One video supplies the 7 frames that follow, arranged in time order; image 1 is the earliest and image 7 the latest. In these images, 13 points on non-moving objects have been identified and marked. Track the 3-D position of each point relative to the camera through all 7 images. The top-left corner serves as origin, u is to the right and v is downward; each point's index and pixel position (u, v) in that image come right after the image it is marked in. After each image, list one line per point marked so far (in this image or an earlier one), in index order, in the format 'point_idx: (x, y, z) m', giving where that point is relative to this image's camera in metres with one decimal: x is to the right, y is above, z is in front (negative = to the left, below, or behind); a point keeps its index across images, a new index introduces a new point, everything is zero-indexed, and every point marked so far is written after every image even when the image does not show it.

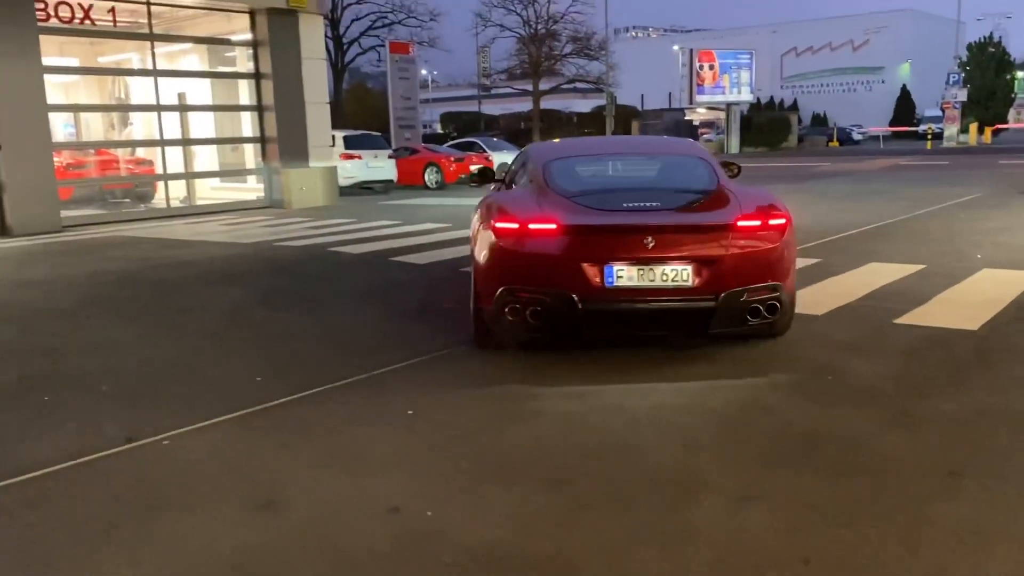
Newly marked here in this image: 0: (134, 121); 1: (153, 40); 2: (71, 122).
0: (-5.4, +2.4, +17.8) m
1: (-5.2, +3.6, +17.8) m
2: (-6.1, +2.3, +17.0) m
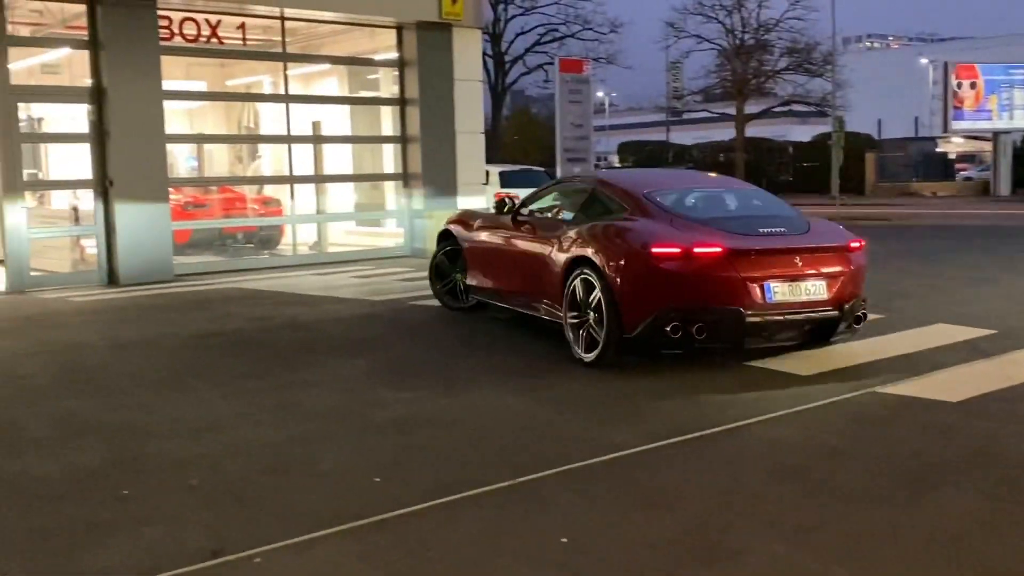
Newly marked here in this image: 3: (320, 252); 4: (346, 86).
0: (-3.1, +1.7, +15.4) m
1: (-2.8, +2.9, +15.4) m
2: (-3.8, +1.6, +14.7) m
3: (-2.4, +0.4, +16.1) m
4: (-2.1, +2.7, +15.9) m
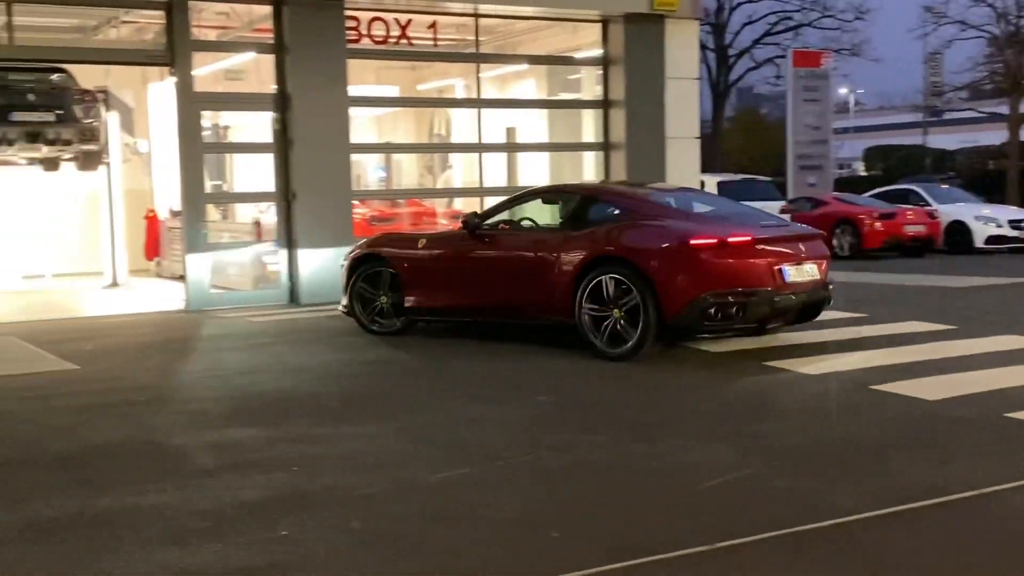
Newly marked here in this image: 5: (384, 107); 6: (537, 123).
0: (-0.6, +1.4, +14.2) m
1: (-0.3, +2.6, +14.1) m
2: (-1.5, +1.4, +13.6) m
3: (+0.2, +0.1, +14.7) m
4: (+0.4, +2.4, +14.6) m
5: (-1.4, +2.0, +13.6) m
6: (+0.4, +1.9, +14.5) m
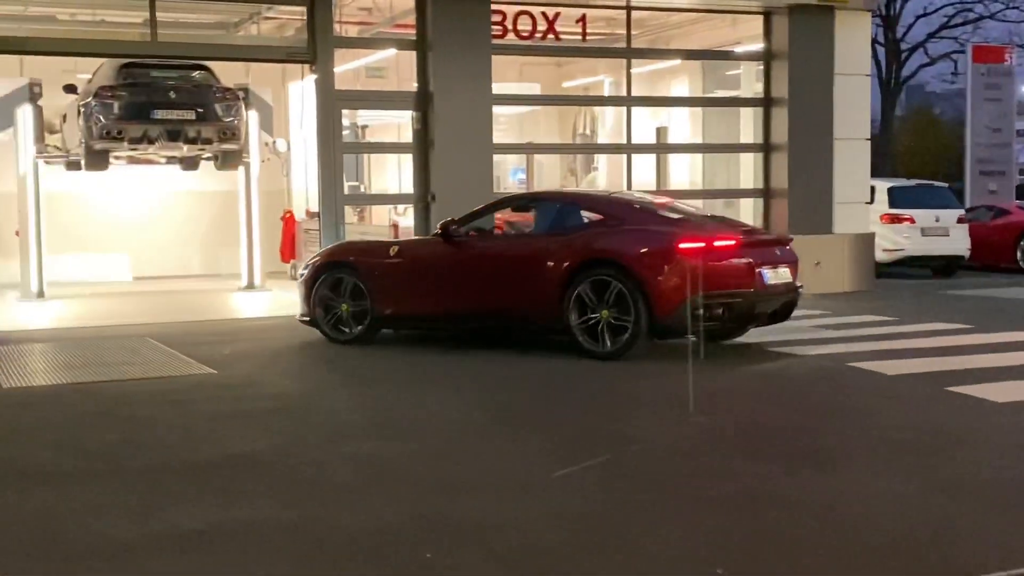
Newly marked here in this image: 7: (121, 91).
0: (+1.0, +1.3, +13.5) m
1: (+1.4, +2.5, +13.4) m
2: (+0.1, +1.3, +13.0) m
3: (+1.8, 0.0, +13.9) m
4: (+2.1, +2.3, +13.8) m
5: (+0.2, +1.9, +13.0) m
6: (+2.0, +1.8, +13.8) m
7: (-3.8, +1.9, +12.1) m
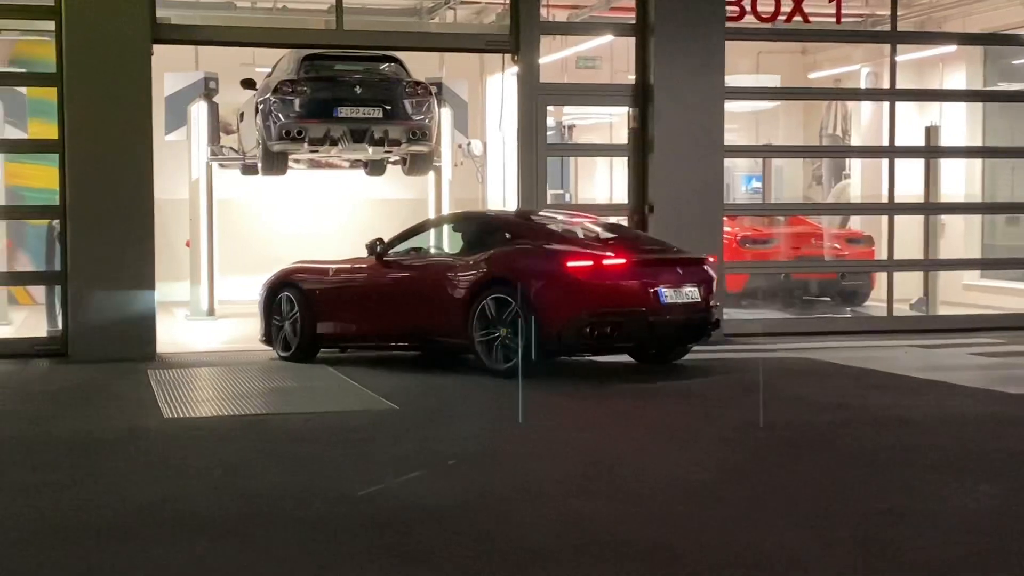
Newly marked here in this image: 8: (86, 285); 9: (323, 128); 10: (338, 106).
0: (+3.2, +1.1, +11.5) m
1: (+3.5, +2.2, +11.4) m
2: (+2.2, +1.1, +11.1) m
3: (+4.0, -0.3, +11.8) m
4: (+4.3, +2.0, +11.6) m
5: (+2.3, +1.7, +11.1) m
6: (+4.2, +1.5, +11.6) m
7: (-1.8, +1.8, +10.7) m
8: (-3.2, 0.0, +9.2) m
9: (-1.7, +1.4, +10.8) m
10: (-1.5, +1.6, +10.8) m
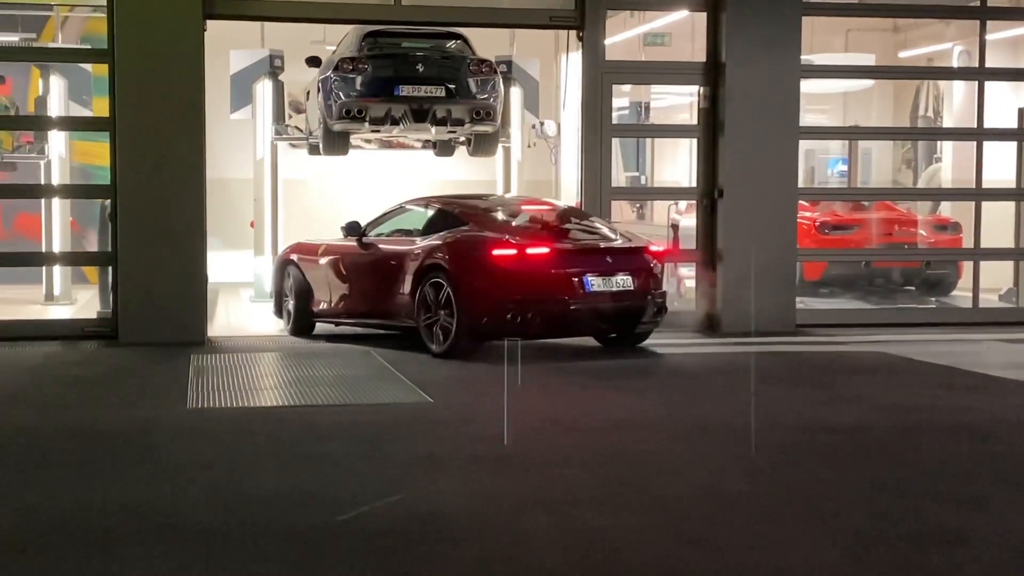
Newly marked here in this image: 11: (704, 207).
0: (+3.8, +1.1, +10.8) m
1: (+4.1, +2.3, +10.7) m
2: (+2.8, +1.2, +10.6) m
3: (+4.6, -0.2, +11.1) m
4: (+4.9, +2.0, +10.9) m
5: (+2.8, +1.8, +10.5) m
6: (+4.8, +1.6, +10.9) m
7: (-1.3, +1.9, +10.4) m
8: (-2.8, +0.2, +9.0) m
9: (-1.1, +1.6, +10.6) m
10: (-1.0, +1.7, +10.5) m
11: (+1.6, +0.7, +10.5) m
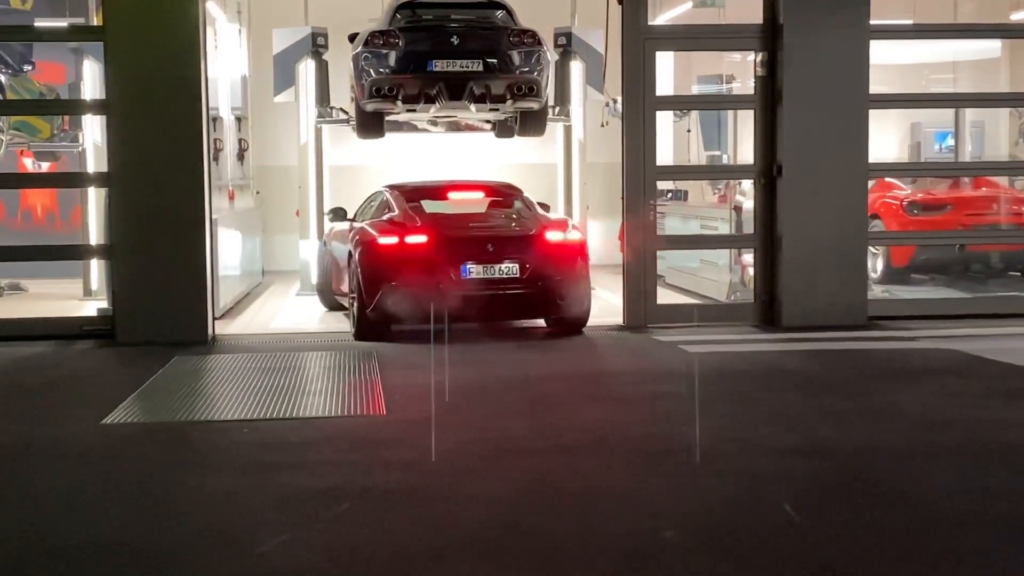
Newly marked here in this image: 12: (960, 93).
0: (+4.1, +1.3, +9.5) m
1: (+4.4, +2.4, +9.3) m
2: (+3.1, +1.3, +9.4) m
3: (+4.9, -0.1, +9.7) m
4: (+5.2, +2.2, +9.4) m
5: (+3.1, +1.9, +9.3) m
6: (+5.1, +1.7, +9.4) m
7: (-1.0, +2.0, +9.7) m
8: (-2.6, +0.2, +8.5) m
9: (-0.8, +1.6, +9.8) m
10: (-0.7, +1.8, +9.7) m
11: (+1.9, +0.8, +9.4) m
12: (+3.2, +1.5, +9.3) m
